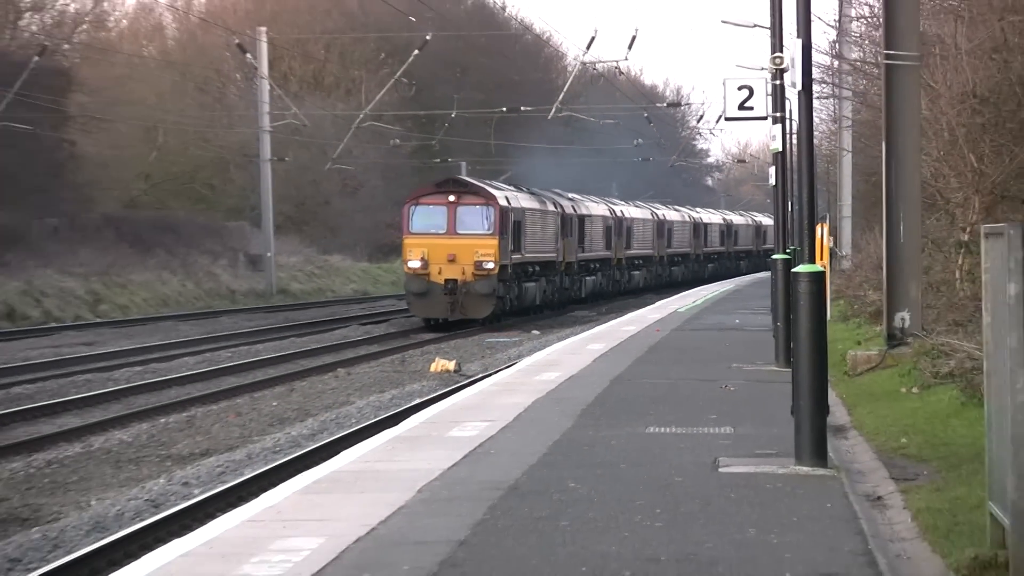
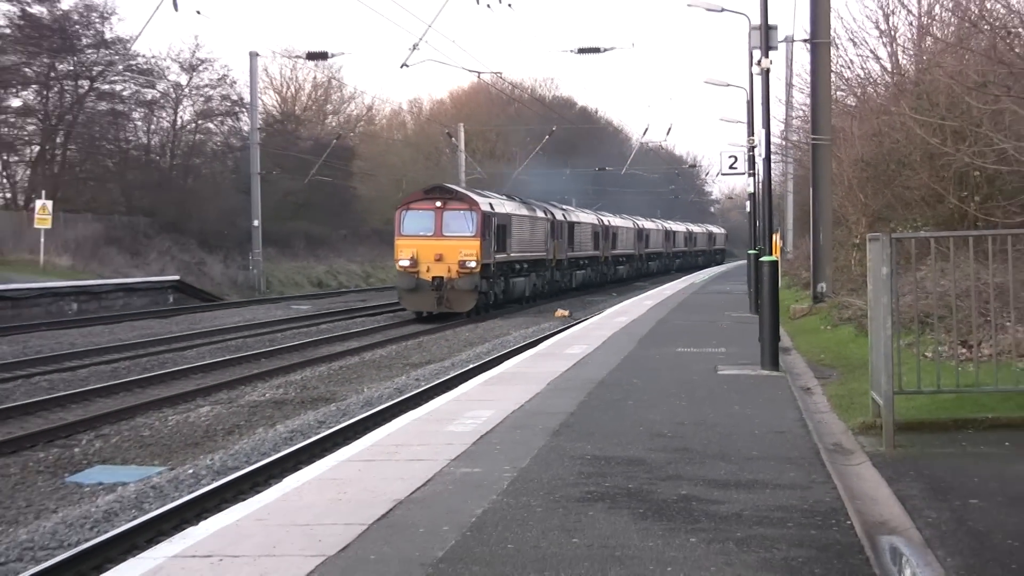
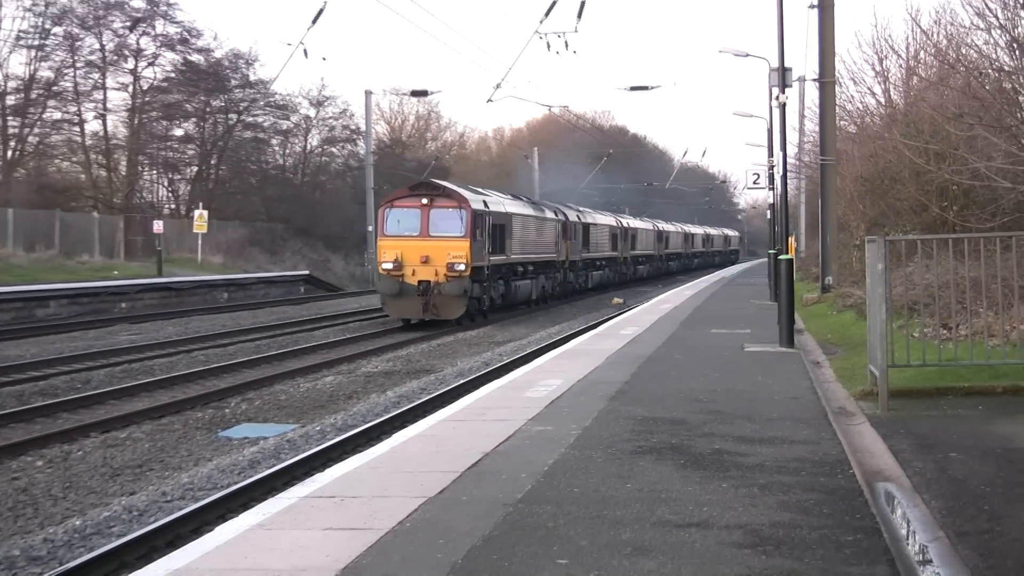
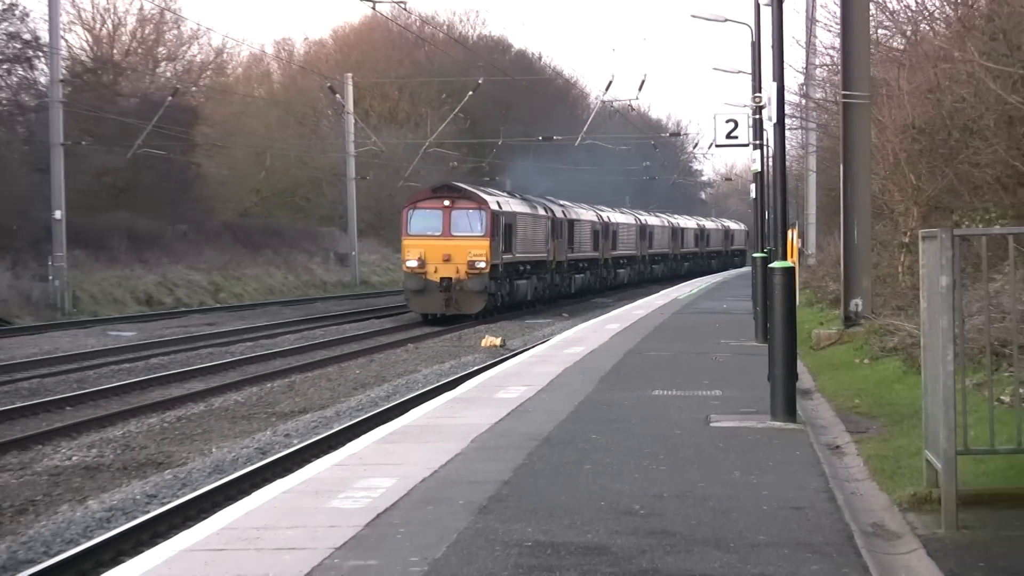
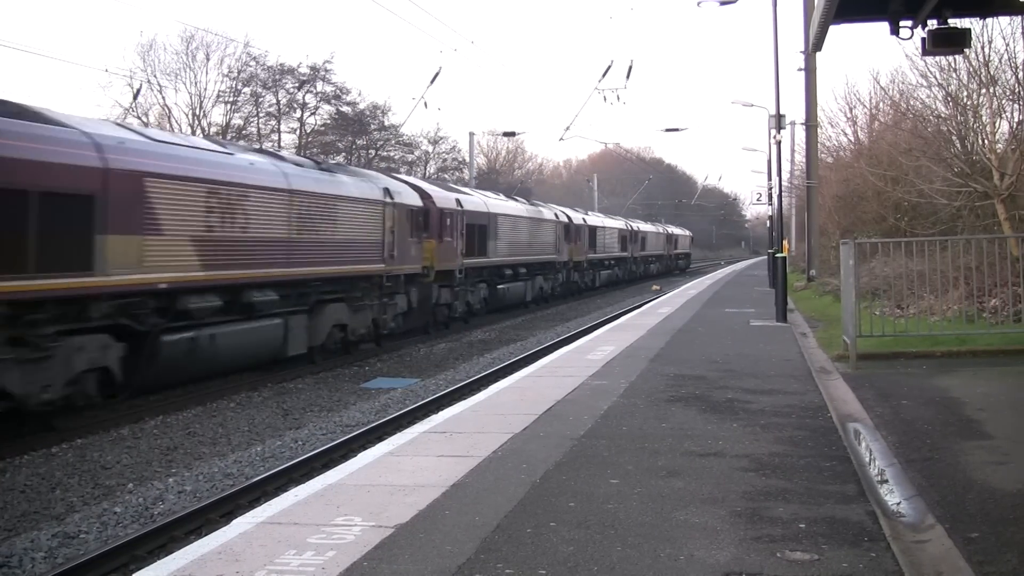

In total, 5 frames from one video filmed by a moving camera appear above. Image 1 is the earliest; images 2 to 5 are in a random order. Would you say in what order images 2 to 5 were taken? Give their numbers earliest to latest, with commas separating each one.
4, 2, 3, 5
